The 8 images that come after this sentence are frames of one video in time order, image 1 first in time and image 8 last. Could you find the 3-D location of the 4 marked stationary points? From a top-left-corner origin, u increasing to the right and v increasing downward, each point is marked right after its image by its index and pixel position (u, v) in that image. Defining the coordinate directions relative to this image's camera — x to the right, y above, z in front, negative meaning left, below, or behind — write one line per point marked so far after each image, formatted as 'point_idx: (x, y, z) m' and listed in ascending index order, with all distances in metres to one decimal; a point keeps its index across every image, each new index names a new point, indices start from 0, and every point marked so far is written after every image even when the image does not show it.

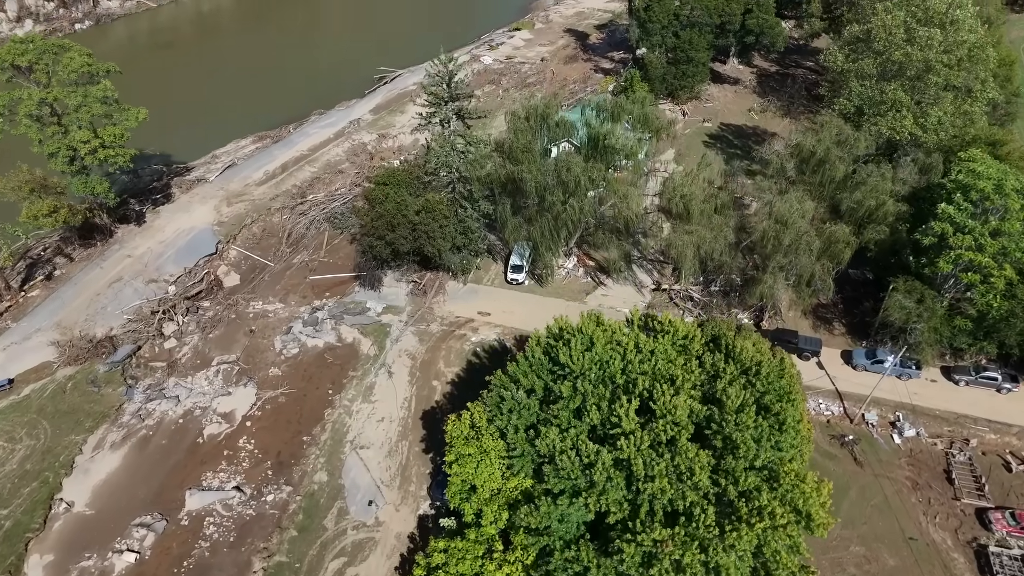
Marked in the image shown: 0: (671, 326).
0: (+4.3, -1.1, +19.1) m
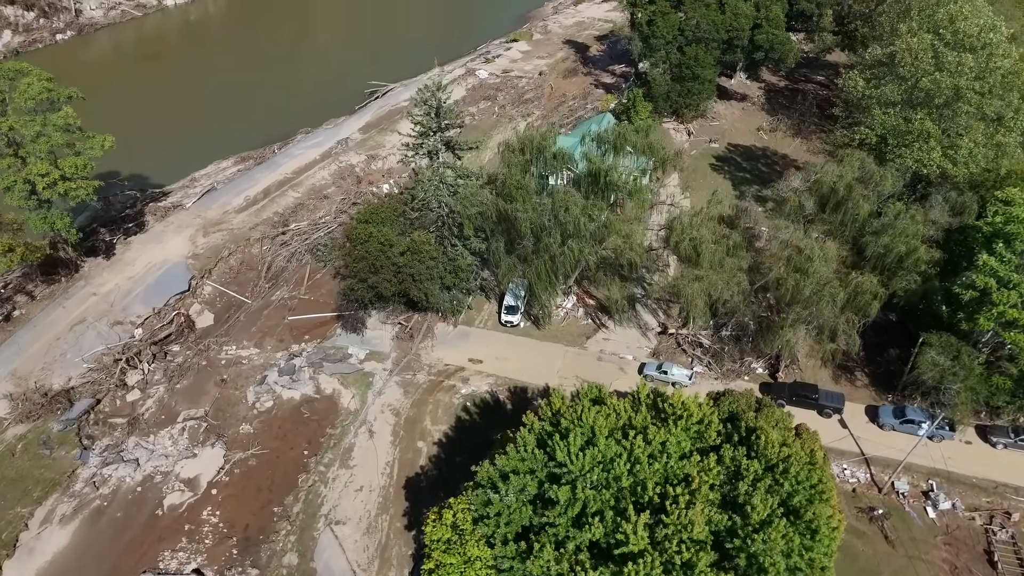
0: (+4.0, -2.8, +16.7) m
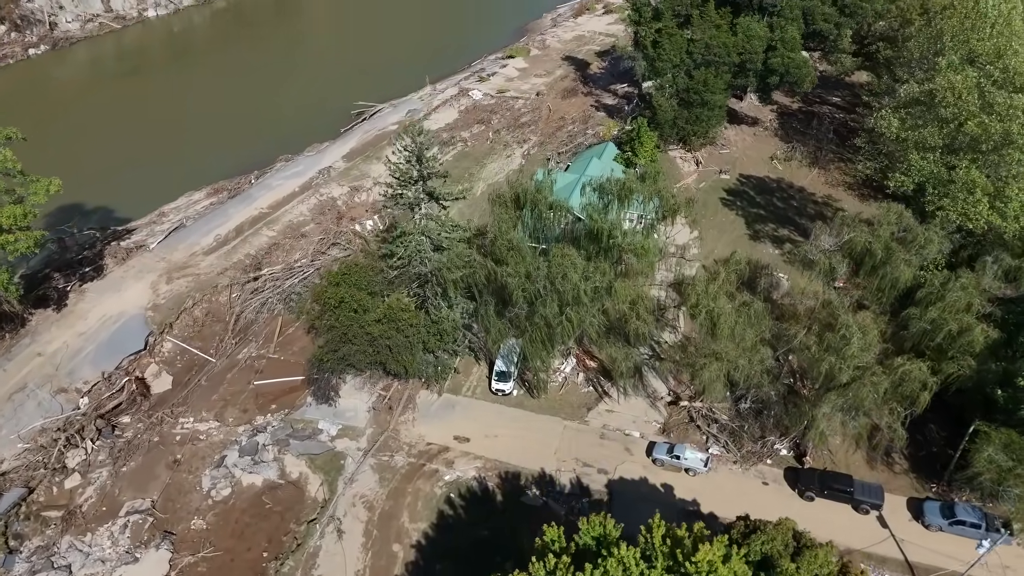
0: (+3.7, -5.2, +13.5) m
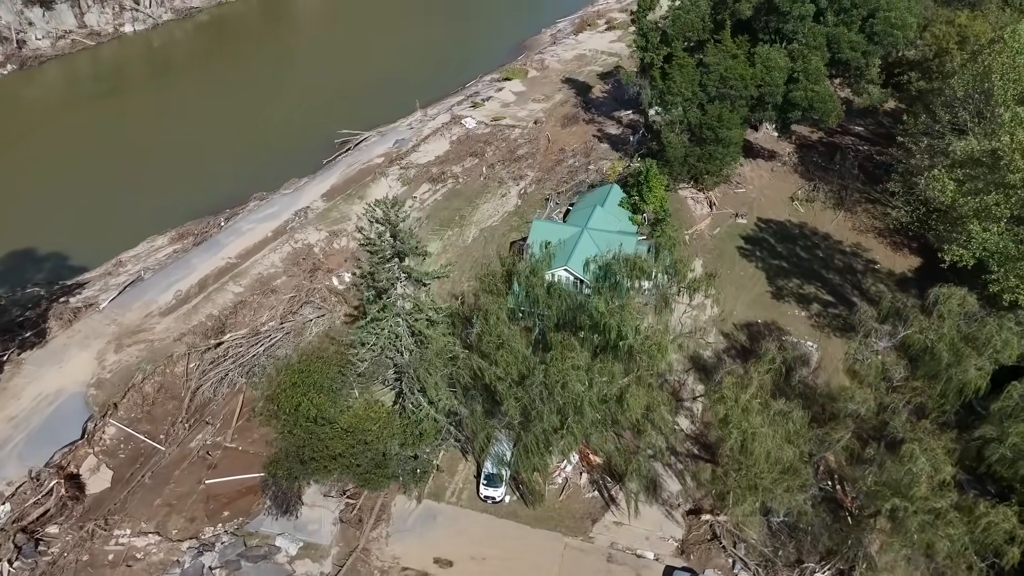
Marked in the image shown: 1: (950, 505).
0: (+3.4, -8.0, +9.7) m
1: (+10.0, -5.0, +16.5) m
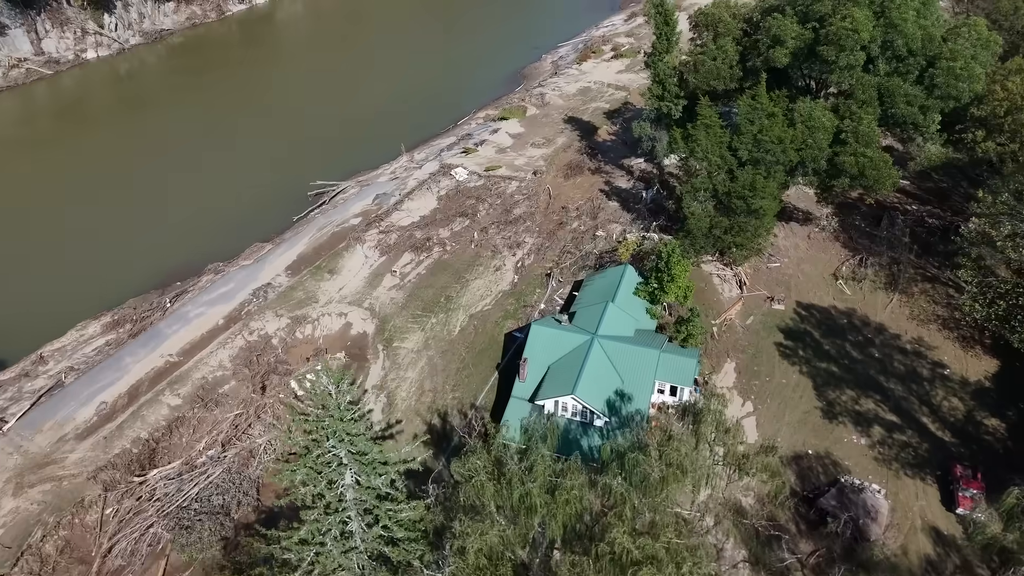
0: (+3.2, -12.2, +4.0) m
1: (+9.8, -9.2, +10.8) m
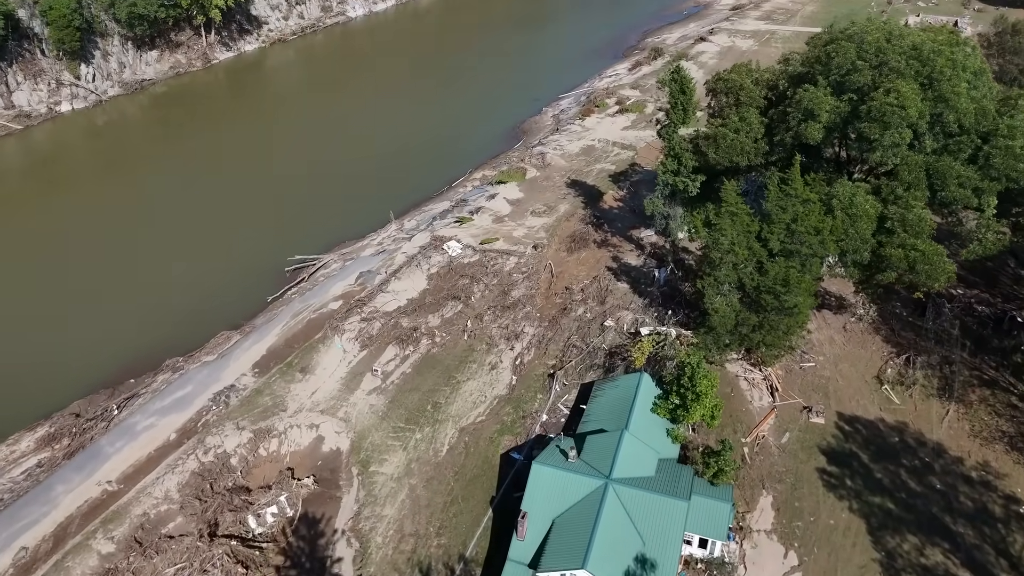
0: (+3.1, -15.2, -0.6) m
1: (+9.7, -12.5, +6.3) m
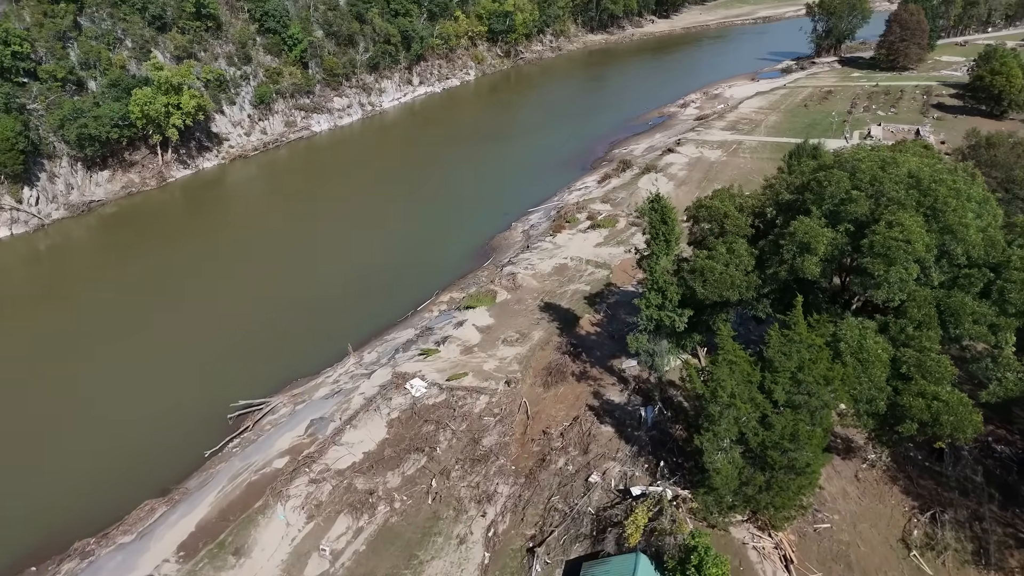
0: (+3.6, -16.7, -6.0) m
1: (+9.8, -14.8, +1.5) m
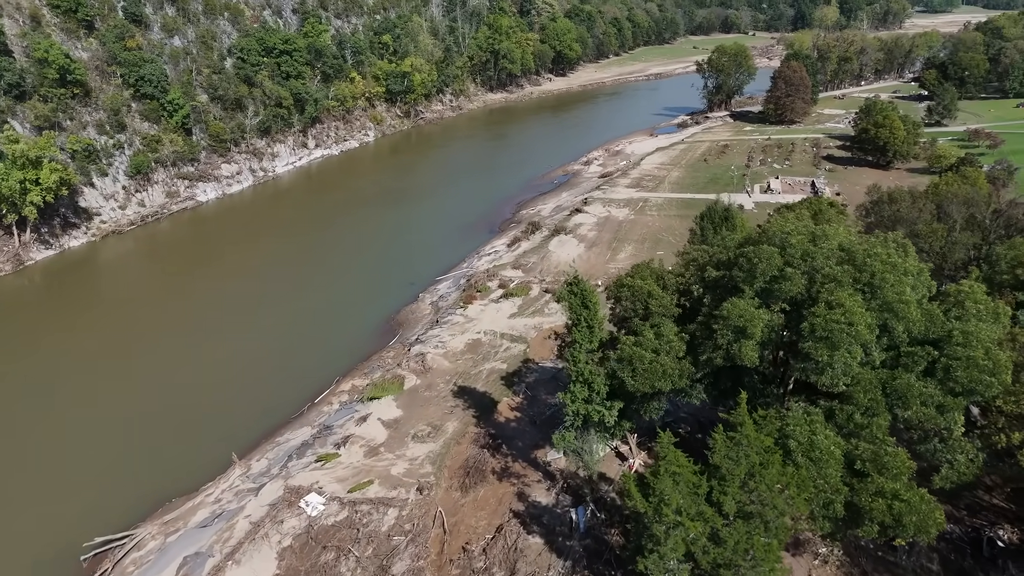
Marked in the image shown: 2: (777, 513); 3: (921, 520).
0: (+5.4, -17.4, -10.1) m
1: (+10.6, -15.8, -1.8) m
2: (+7.4, -6.4, +20.2) m
3: (+11.8, -6.6, +20.5) m
